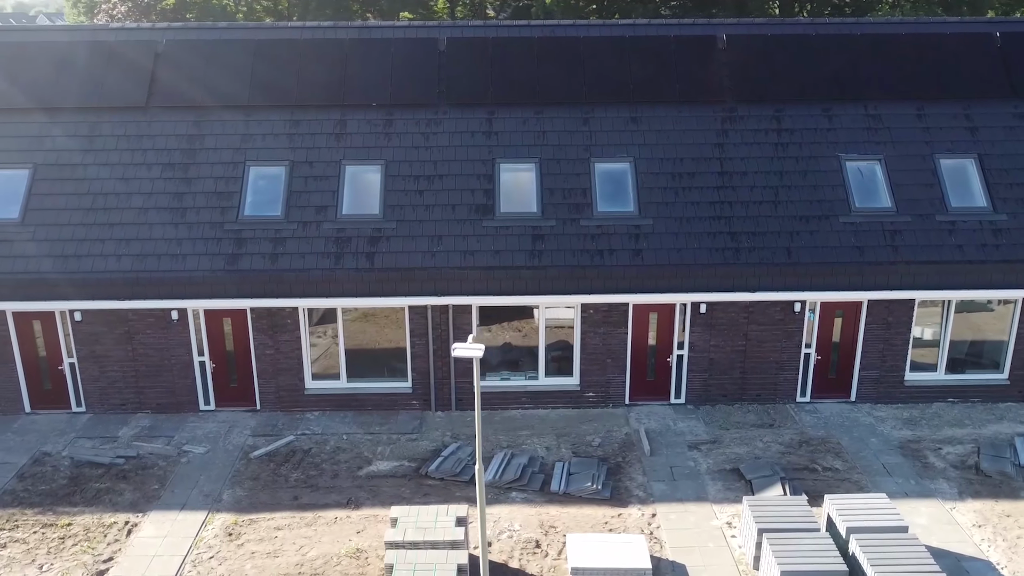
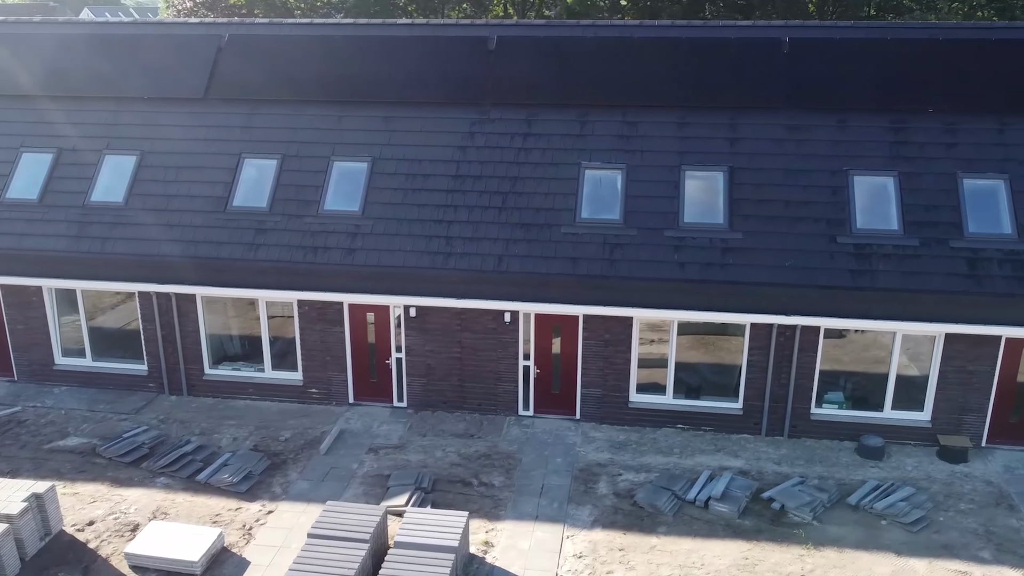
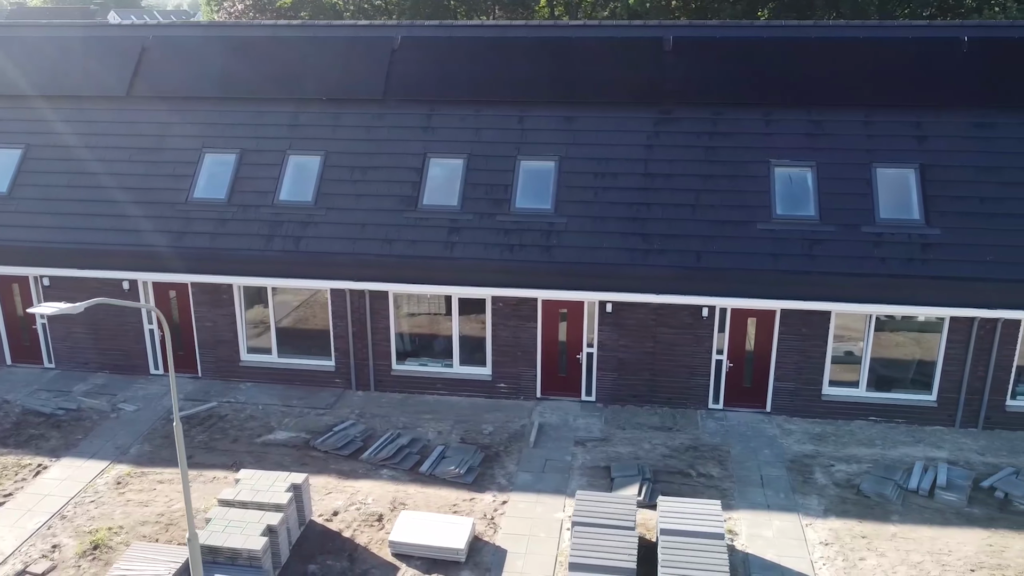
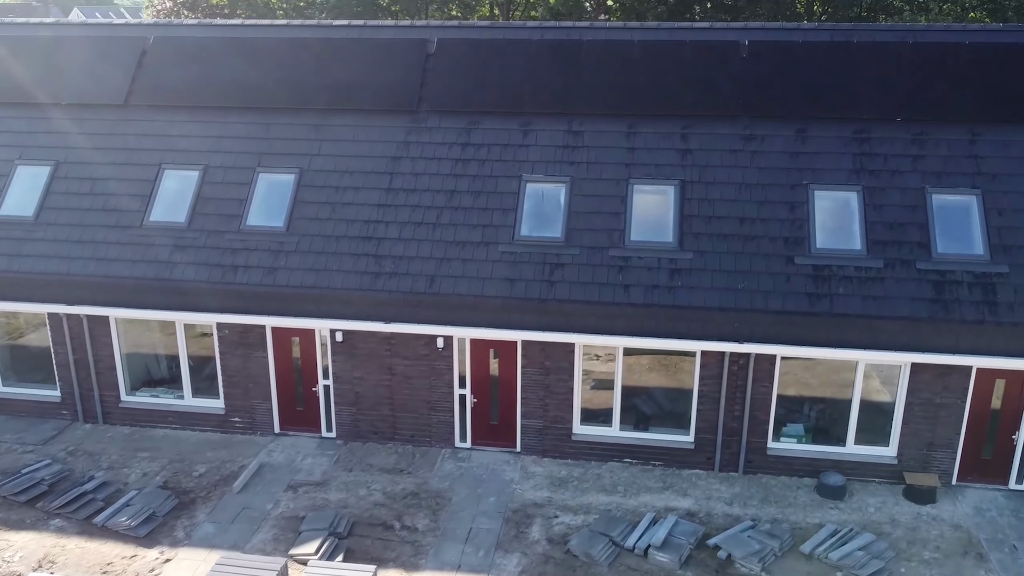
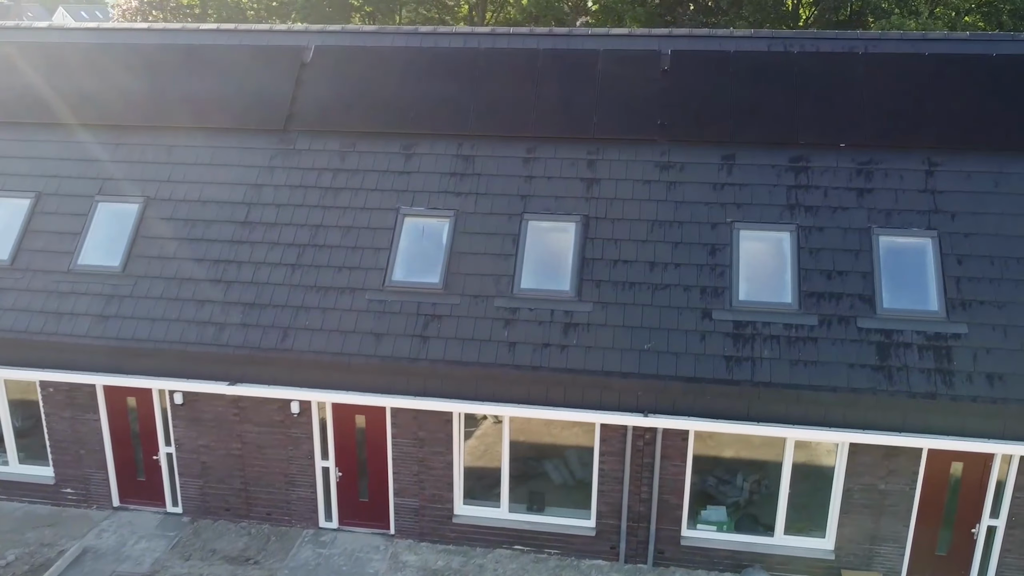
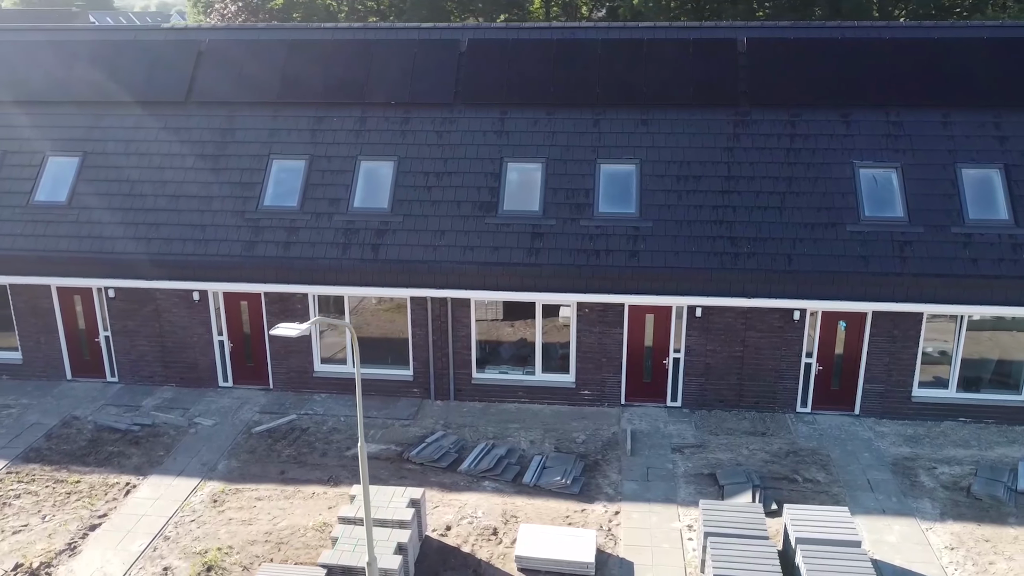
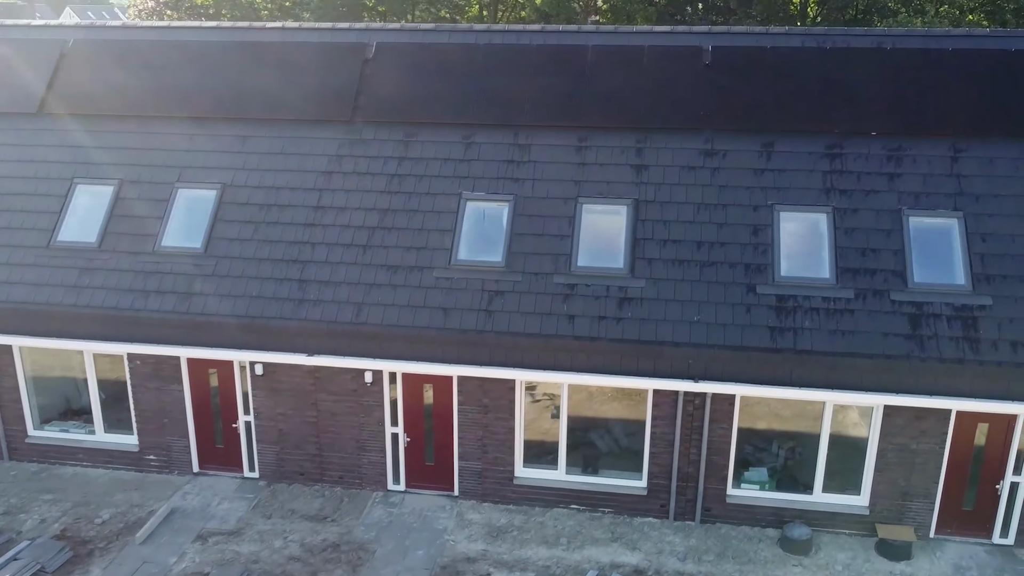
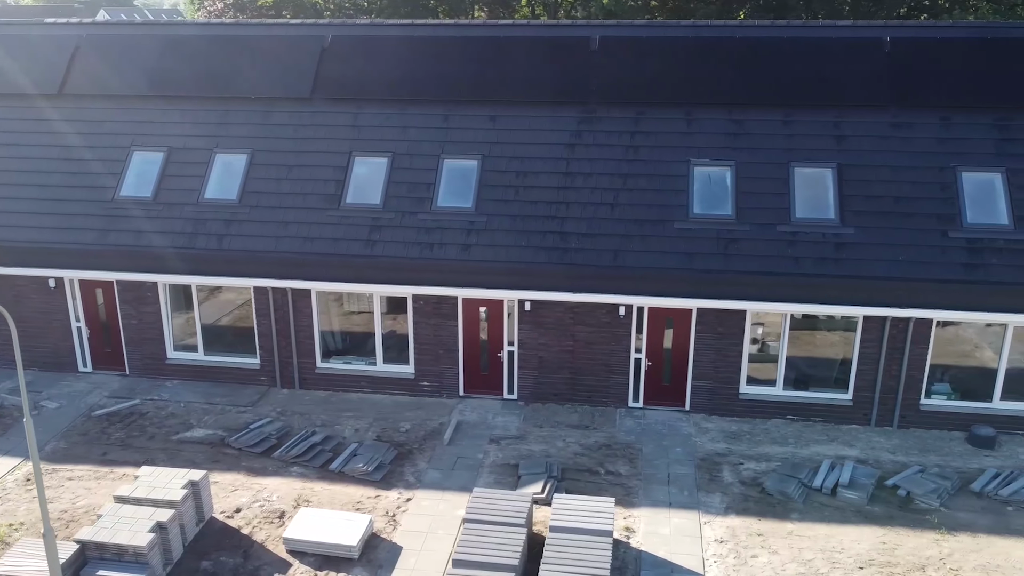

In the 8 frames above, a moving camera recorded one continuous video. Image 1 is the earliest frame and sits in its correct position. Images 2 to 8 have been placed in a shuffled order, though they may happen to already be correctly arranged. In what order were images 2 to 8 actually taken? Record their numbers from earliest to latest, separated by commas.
6, 3, 8, 2, 4, 7, 5
